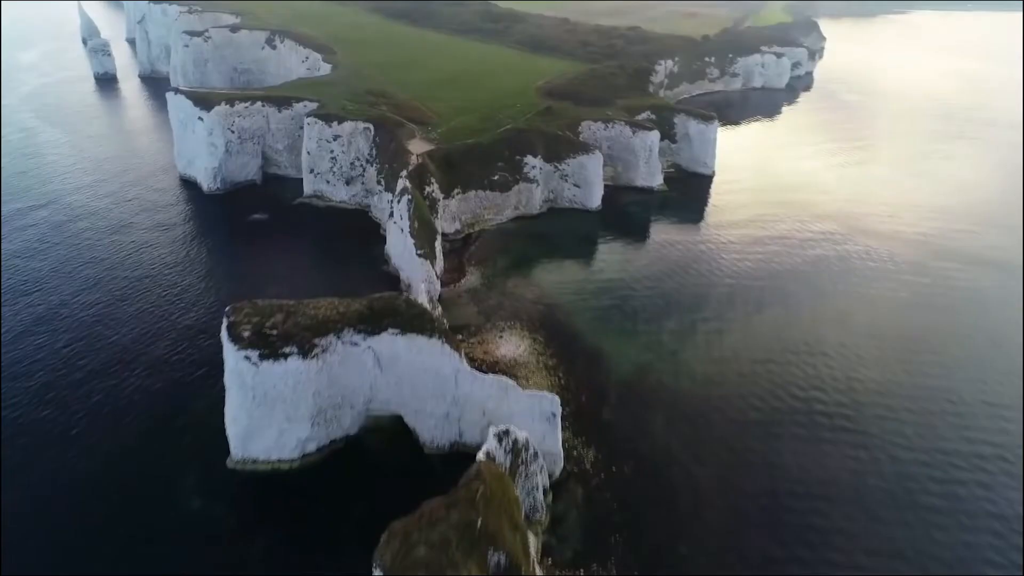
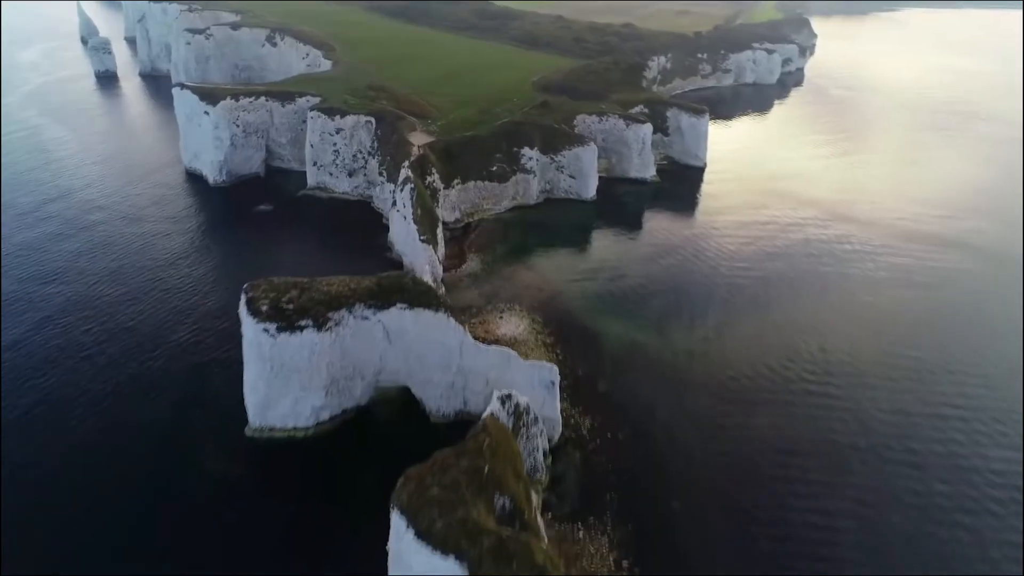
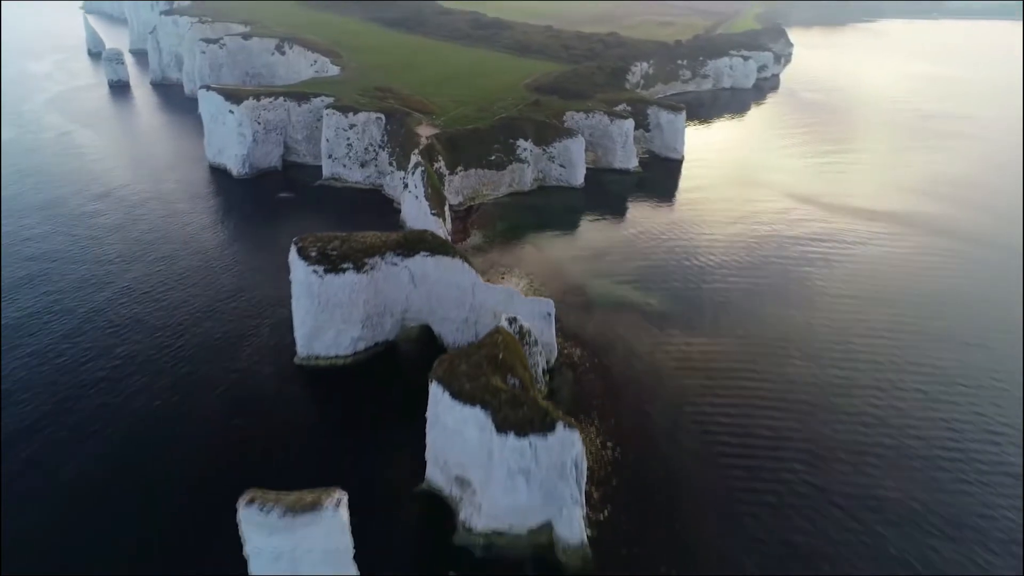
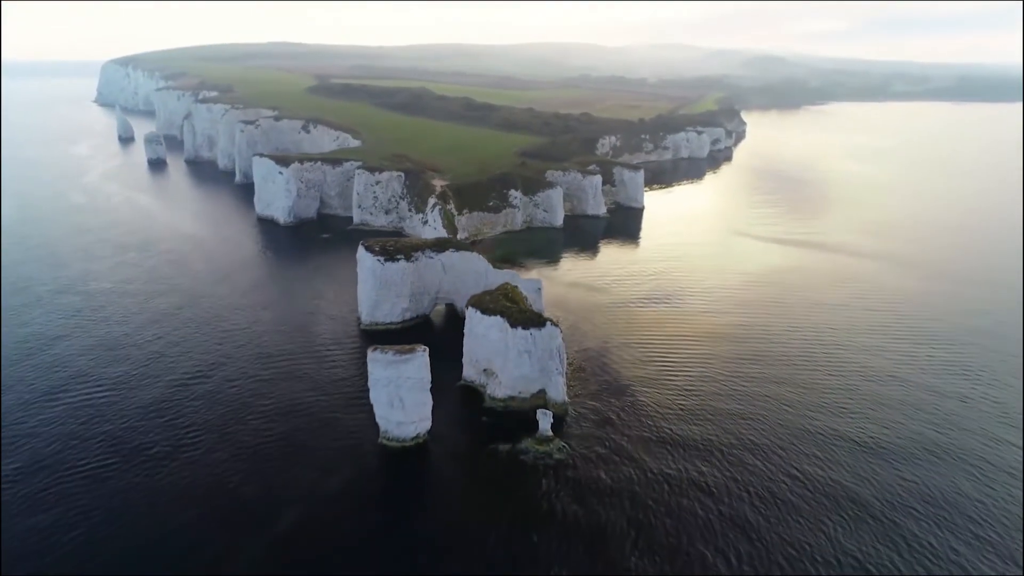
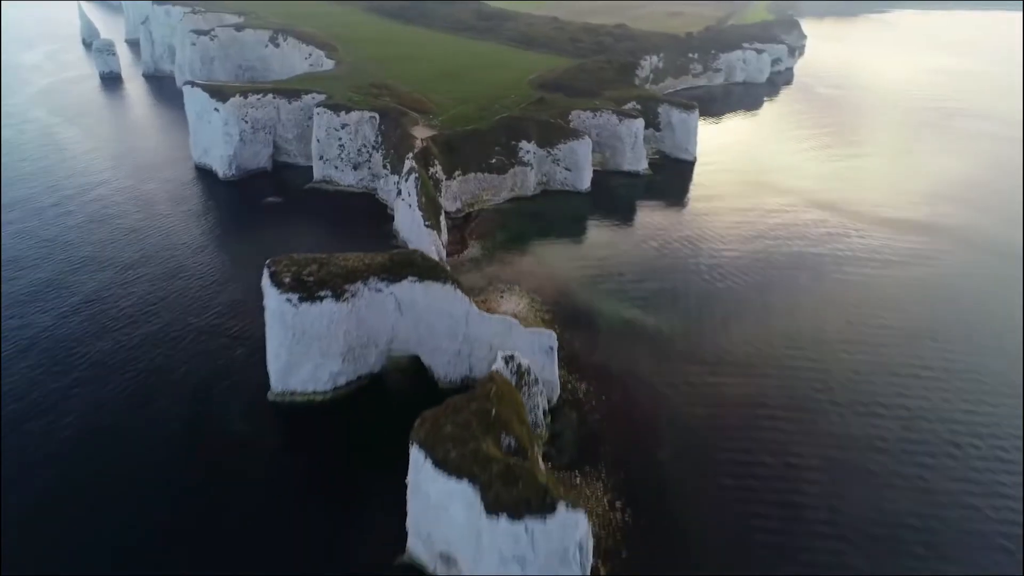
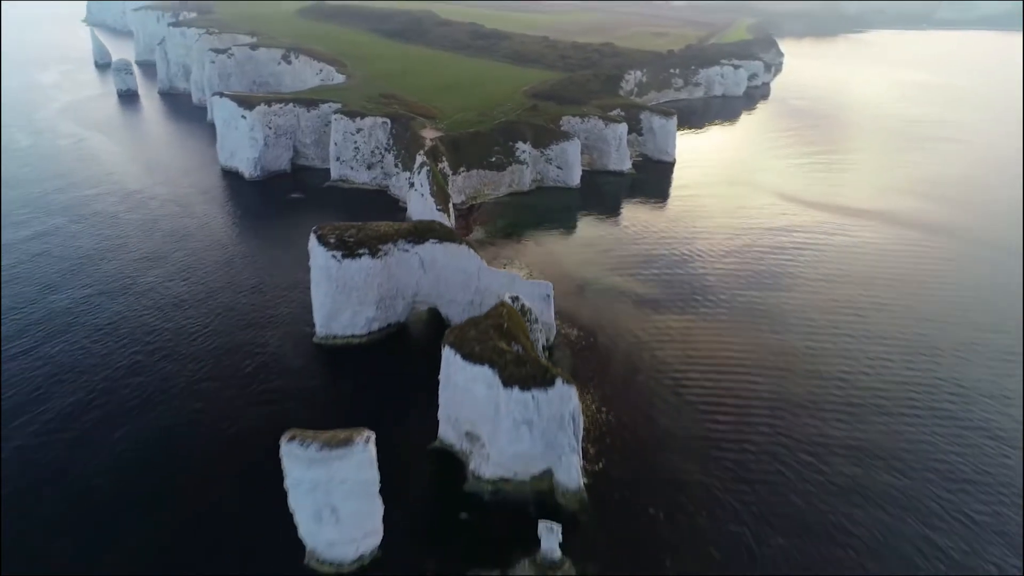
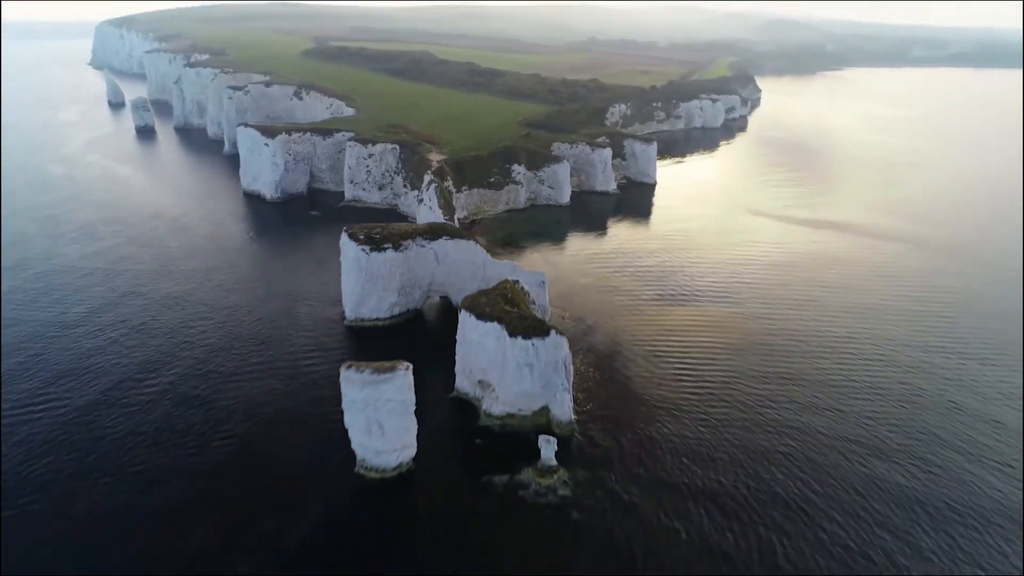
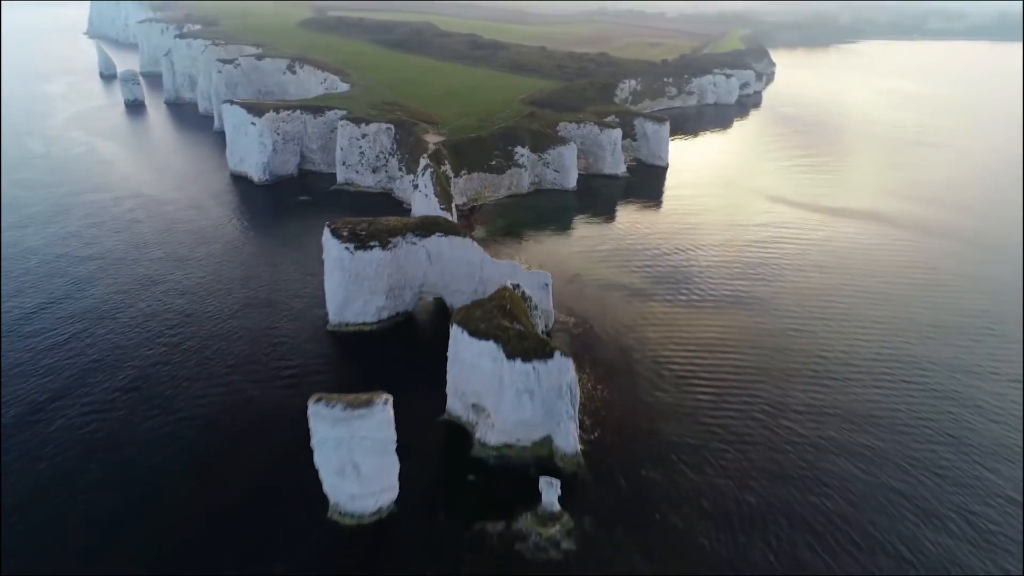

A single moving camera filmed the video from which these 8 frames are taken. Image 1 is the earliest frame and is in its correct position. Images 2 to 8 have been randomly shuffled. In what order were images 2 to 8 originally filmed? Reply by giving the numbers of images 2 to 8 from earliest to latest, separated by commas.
2, 5, 3, 6, 8, 7, 4
